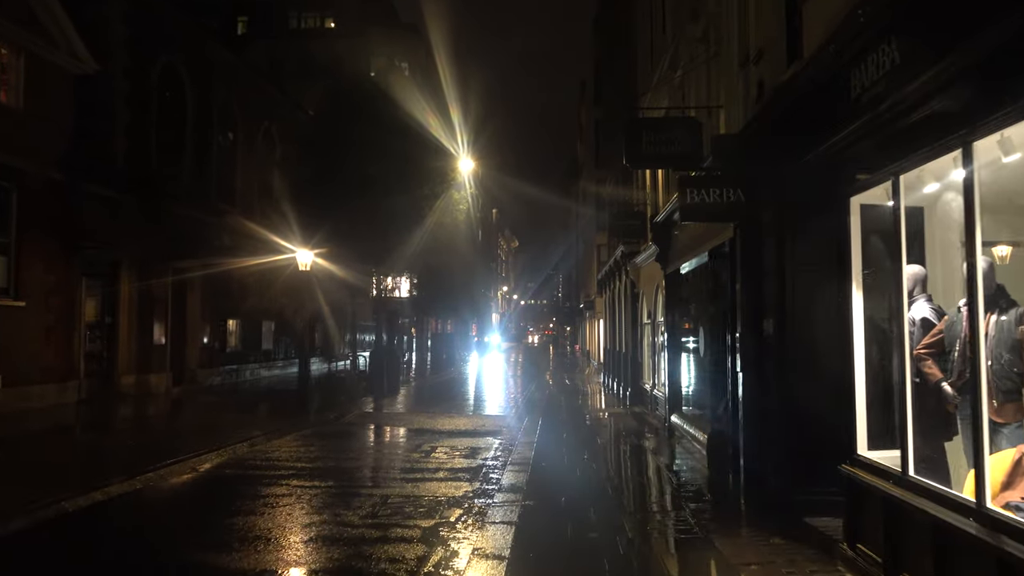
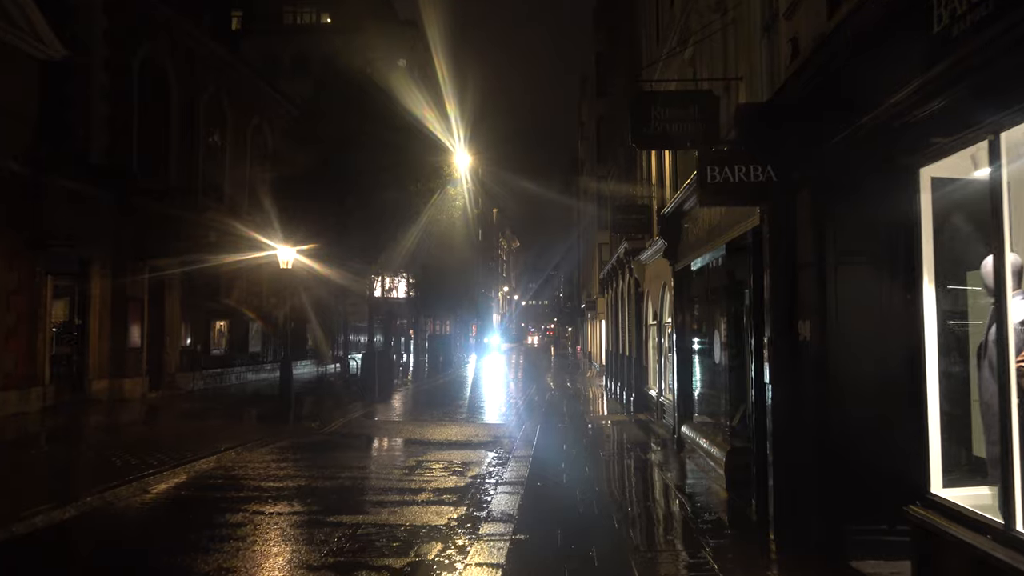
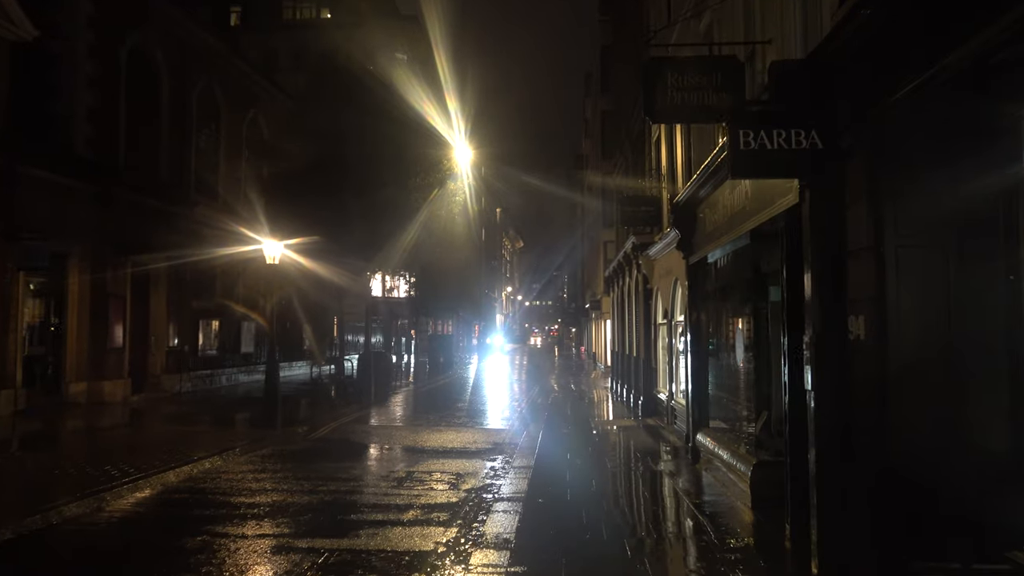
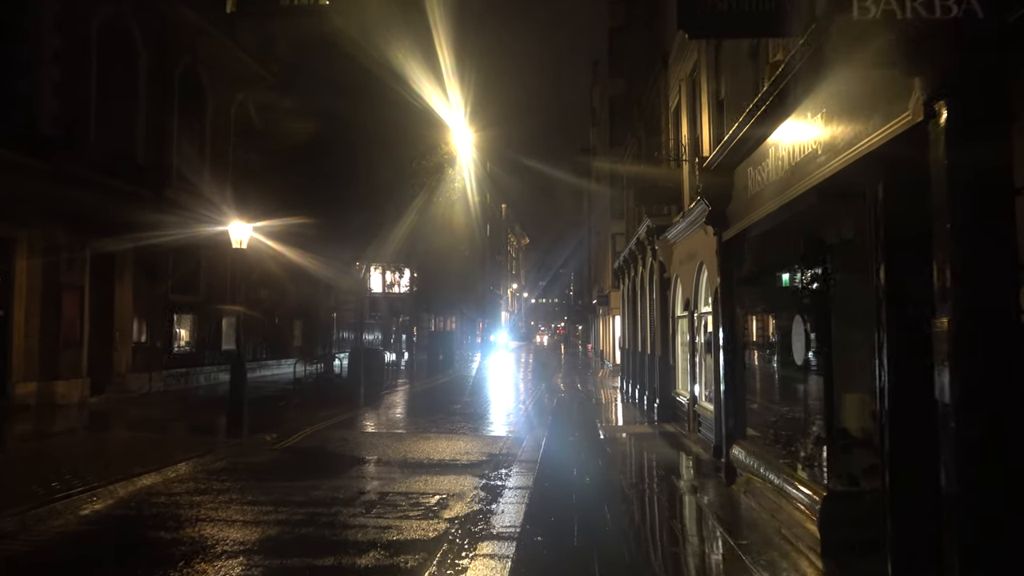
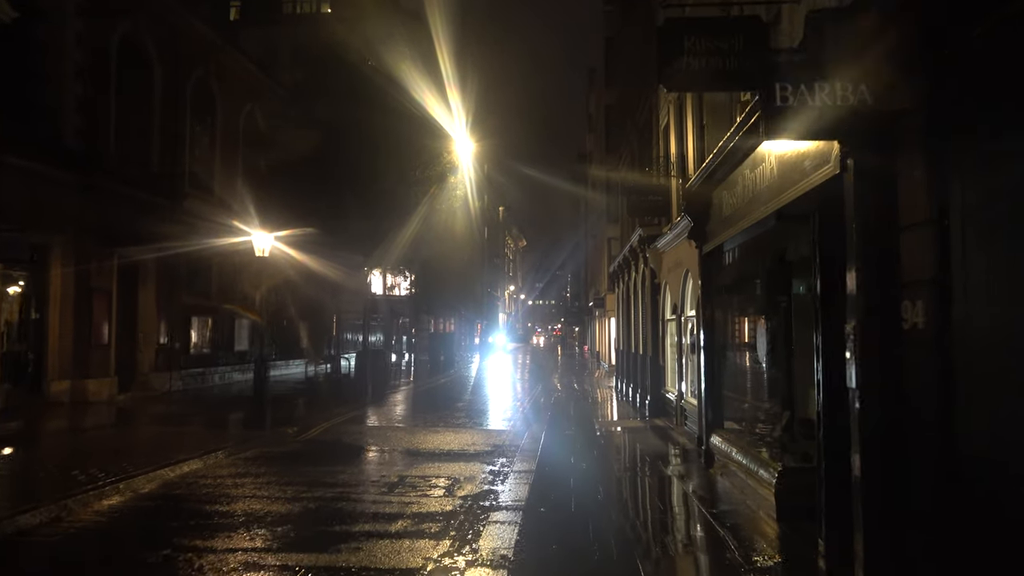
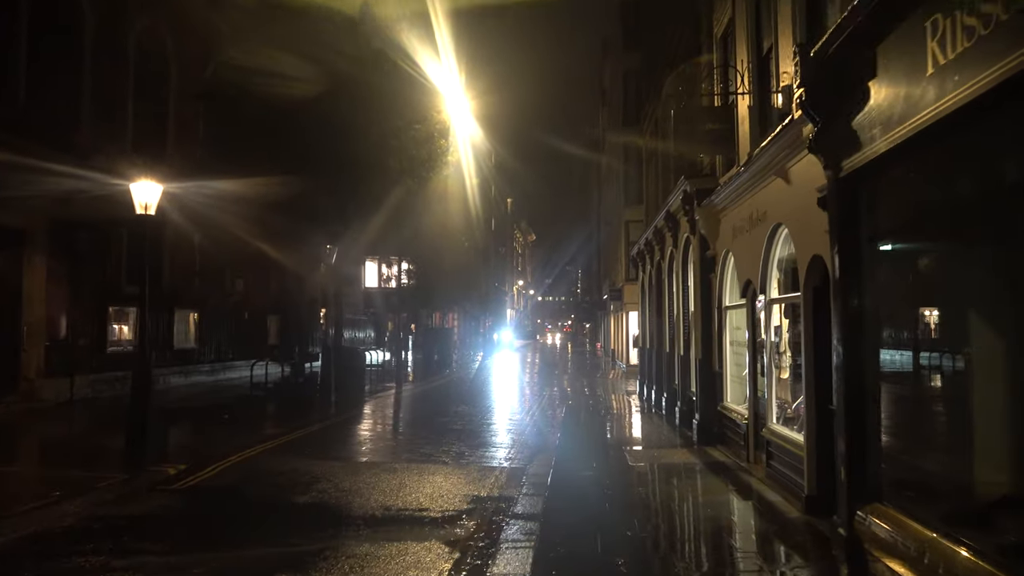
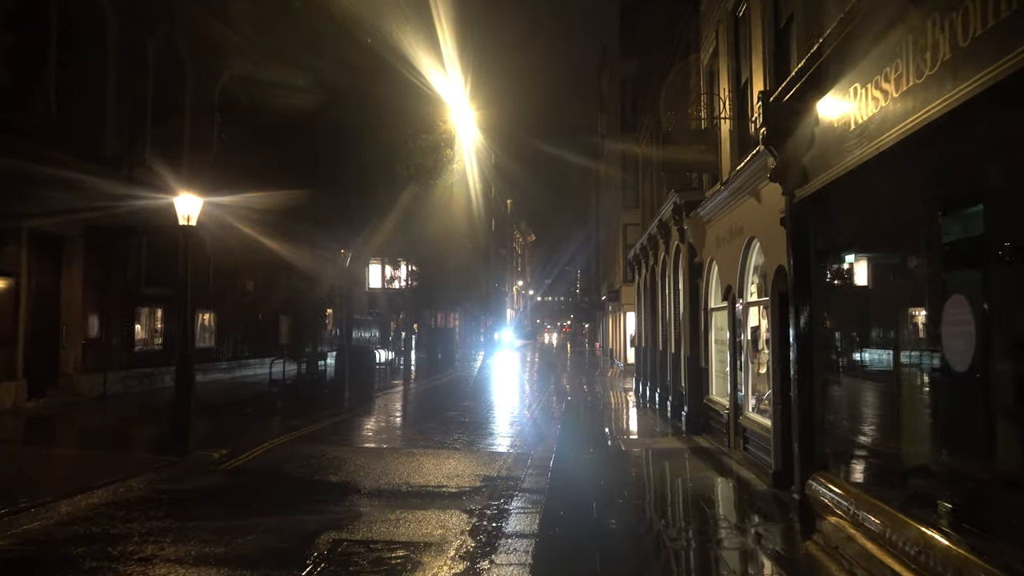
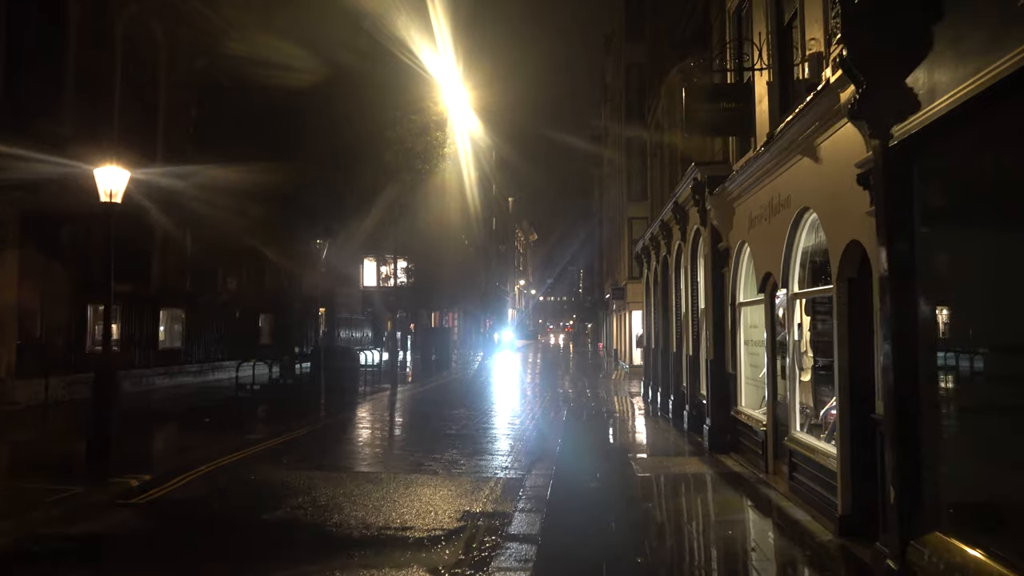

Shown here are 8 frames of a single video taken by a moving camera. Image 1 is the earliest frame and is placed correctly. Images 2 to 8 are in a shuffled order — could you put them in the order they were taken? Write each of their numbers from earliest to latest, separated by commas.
2, 3, 5, 4, 7, 6, 8
